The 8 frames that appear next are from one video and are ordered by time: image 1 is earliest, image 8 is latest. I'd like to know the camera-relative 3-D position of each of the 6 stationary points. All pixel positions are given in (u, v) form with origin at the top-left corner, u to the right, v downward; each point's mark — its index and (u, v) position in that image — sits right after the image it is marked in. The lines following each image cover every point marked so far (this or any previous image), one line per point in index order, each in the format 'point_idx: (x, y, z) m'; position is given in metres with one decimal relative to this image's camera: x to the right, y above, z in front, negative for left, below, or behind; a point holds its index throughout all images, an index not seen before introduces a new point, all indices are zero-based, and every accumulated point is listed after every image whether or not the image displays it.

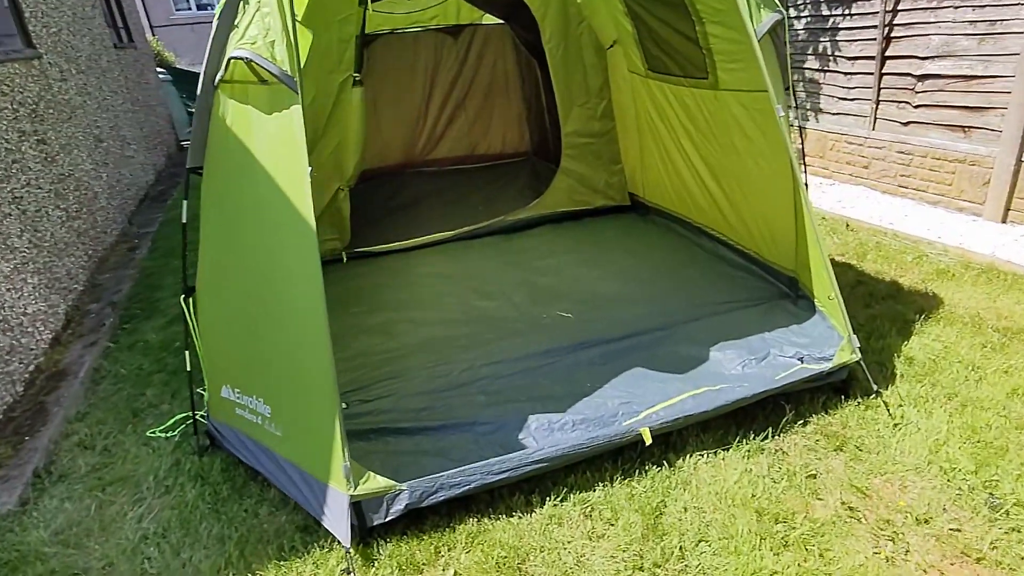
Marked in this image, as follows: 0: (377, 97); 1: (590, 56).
0: (-1.1, +1.6, +5.3) m
1: (+0.4, +1.4, +3.8) m
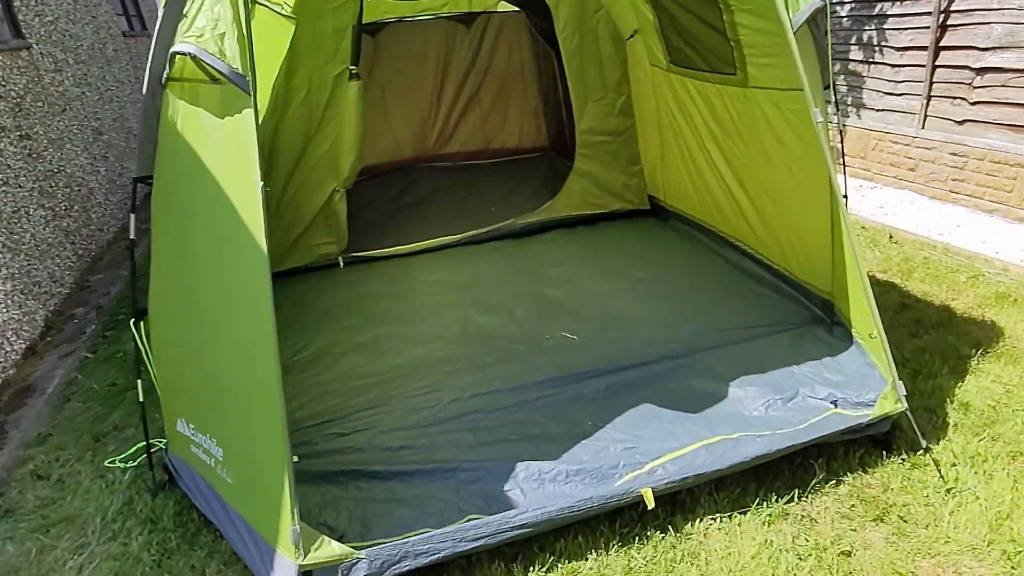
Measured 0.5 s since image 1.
0: (-1.0, +1.5, +5.0) m
1: (+0.5, +1.3, +3.5) m
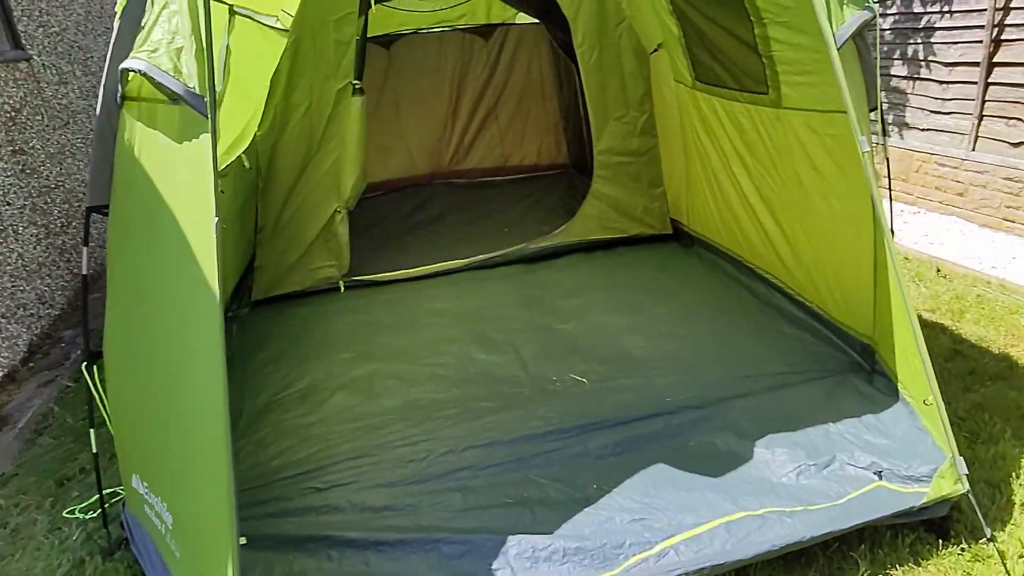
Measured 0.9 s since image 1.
0: (-0.8, +1.4, +4.9) m
1: (+0.6, +1.2, +3.3) m
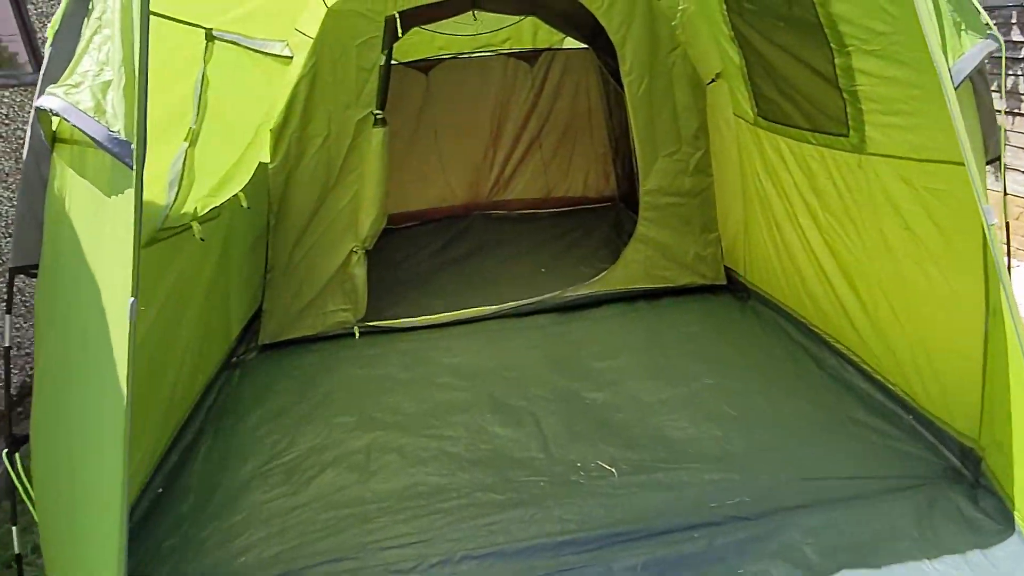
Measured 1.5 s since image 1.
0: (-0.5, +1.1, +4.6) m
1: (+0.8, +0.9, +2.9) m
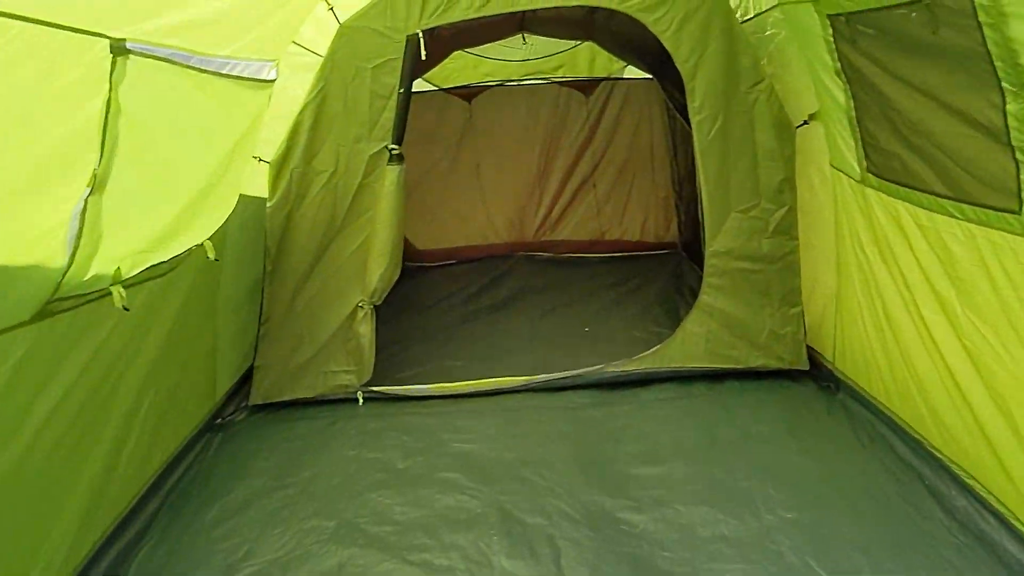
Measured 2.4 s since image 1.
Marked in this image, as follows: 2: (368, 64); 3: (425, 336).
0: (-0.2, +0.8, +4.2) m
1: (+0.9, +0.6, +2.4) m
2: (-0.5, +0.8, +2.3) m
3: (-0.5, -0.3, +3.4) m
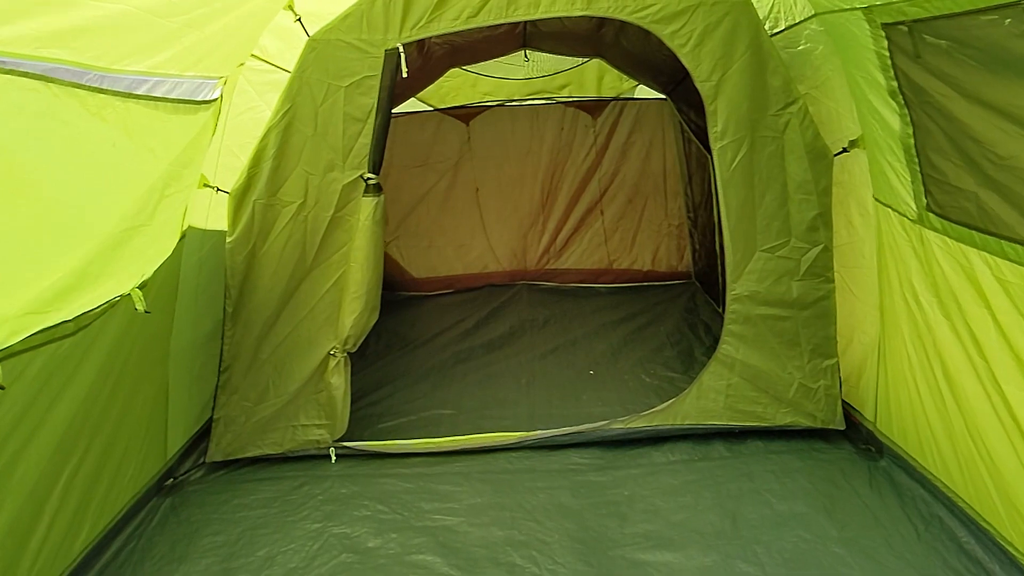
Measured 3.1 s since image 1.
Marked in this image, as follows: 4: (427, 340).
0: (-0.2, +0.6, +3.9) m
1: (+0.9, +0.4, +2.1) m
2: (-0.5, +0.6, +2.0) m
3: (-0.5, -0.4, +3.1) m
4: (-0.5, -0.3, +3.4) m
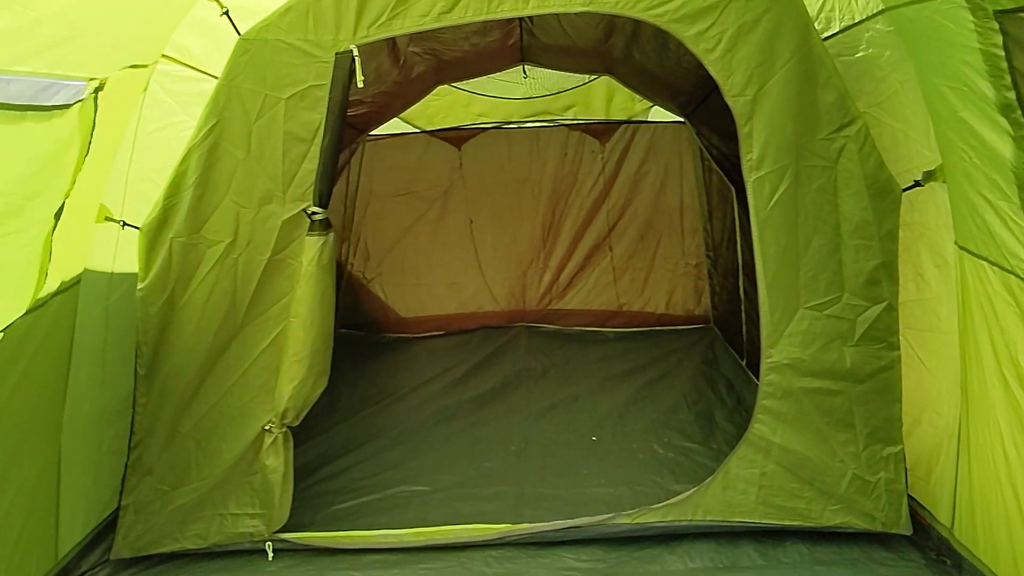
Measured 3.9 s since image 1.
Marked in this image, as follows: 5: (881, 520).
0: (-0.2, +0.4, +3.5) m
1: (+0.9, +0.2, +1.6) m
2: (-0.6, +0.5, +1.6) m
3: (-0.5, -0.6, +2.6) m
4: (-0.5, -0.5, +3.0) m
5: (+1.0, -0.6, +1.8) m
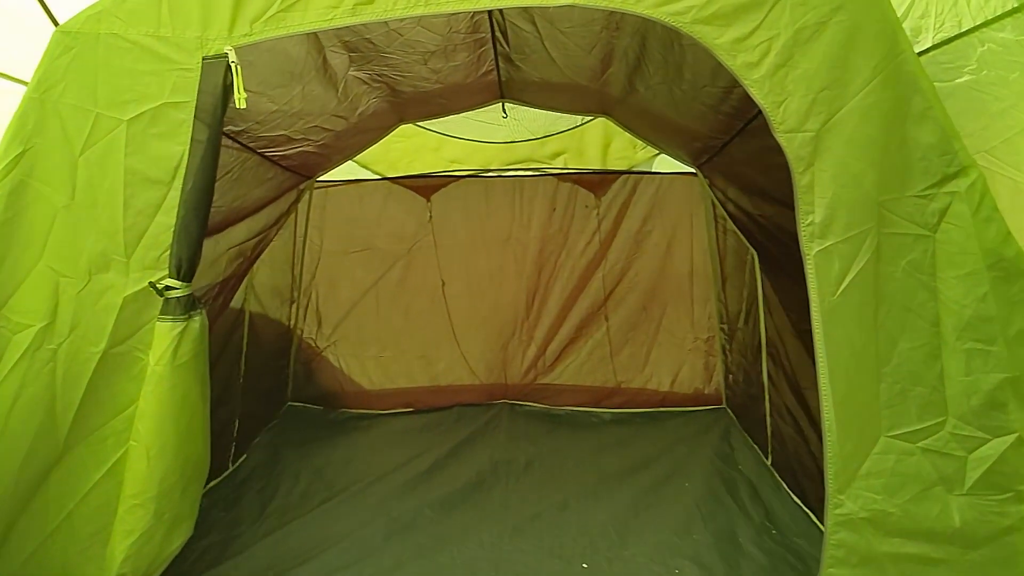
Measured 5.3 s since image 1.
0: (-0.3, 0.0, +3.0) m
1: (+0.8, 0.0, +1.1) m
2: (-0.7, +0.3, +1.1) m
3: (-0.6, -0.9, +2.0) m
4: (-0.6, -0.8, +2.4) m
5: (+0.9, -0.9, +1.2) m
